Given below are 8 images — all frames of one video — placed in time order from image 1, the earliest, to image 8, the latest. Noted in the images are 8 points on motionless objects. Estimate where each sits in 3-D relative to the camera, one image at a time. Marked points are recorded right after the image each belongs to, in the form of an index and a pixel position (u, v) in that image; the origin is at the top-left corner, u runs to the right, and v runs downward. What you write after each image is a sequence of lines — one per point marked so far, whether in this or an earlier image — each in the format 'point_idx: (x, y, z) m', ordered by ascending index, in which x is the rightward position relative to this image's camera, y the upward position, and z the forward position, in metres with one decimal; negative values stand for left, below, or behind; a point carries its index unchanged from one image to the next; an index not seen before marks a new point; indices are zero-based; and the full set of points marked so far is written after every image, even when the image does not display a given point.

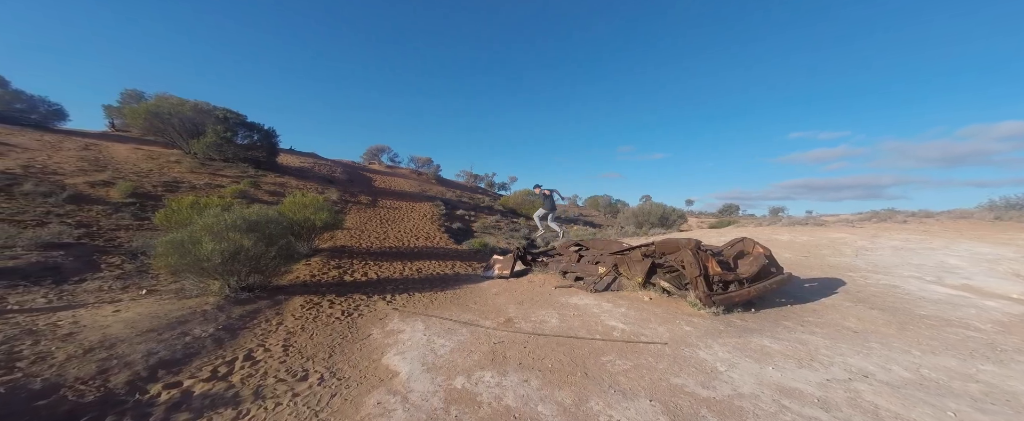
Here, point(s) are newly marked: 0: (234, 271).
0: (-5.0, -1.1, +5.2) m
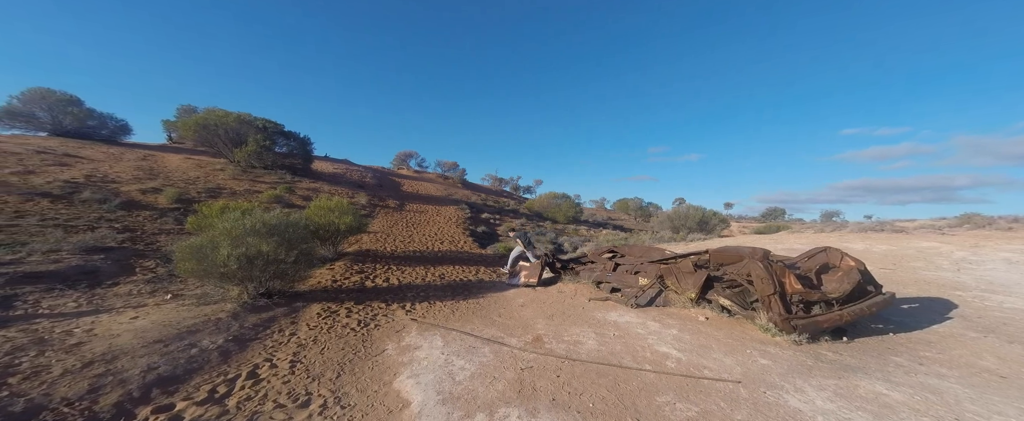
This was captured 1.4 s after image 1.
0: (-4.5, -1.1, +5.1) m
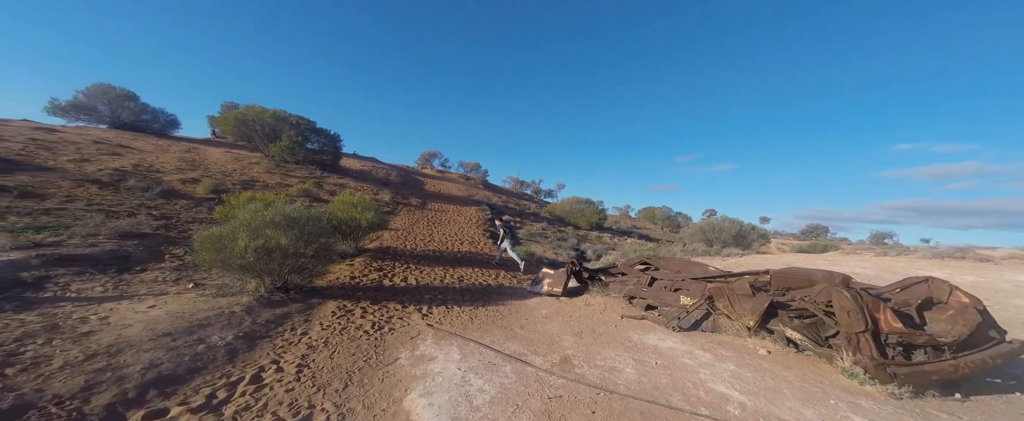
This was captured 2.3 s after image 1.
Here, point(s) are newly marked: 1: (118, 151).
0: (-4.1, -1.0, +4.9) m
1: (-16.0, +2.4, +11.8) m
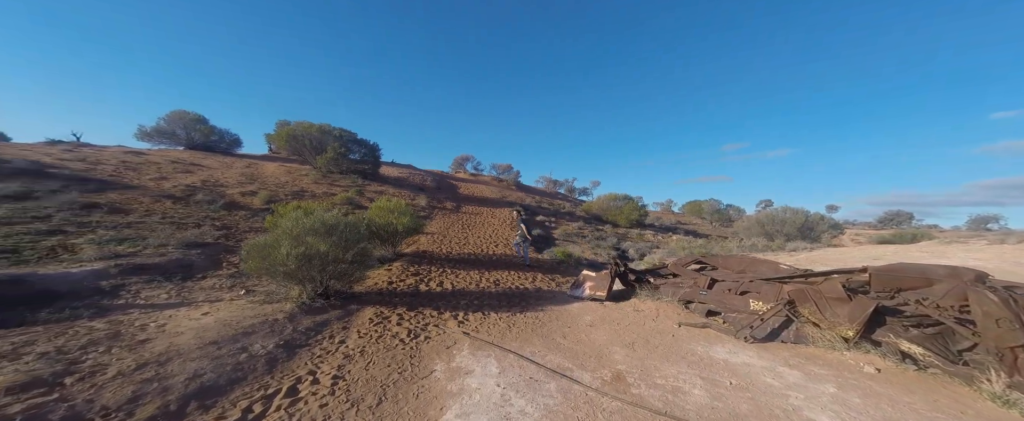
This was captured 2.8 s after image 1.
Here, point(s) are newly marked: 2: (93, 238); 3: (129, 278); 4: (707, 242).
0: (-3.5, -1.1, +5.0) m
1: (-14.6, +1.9, +13.2) m
2: (-8.9, -0.6, +6.1) m
3: (-6.6, -1.1, +4.9) m
4: (+12.1, -2.1, +18.1) m
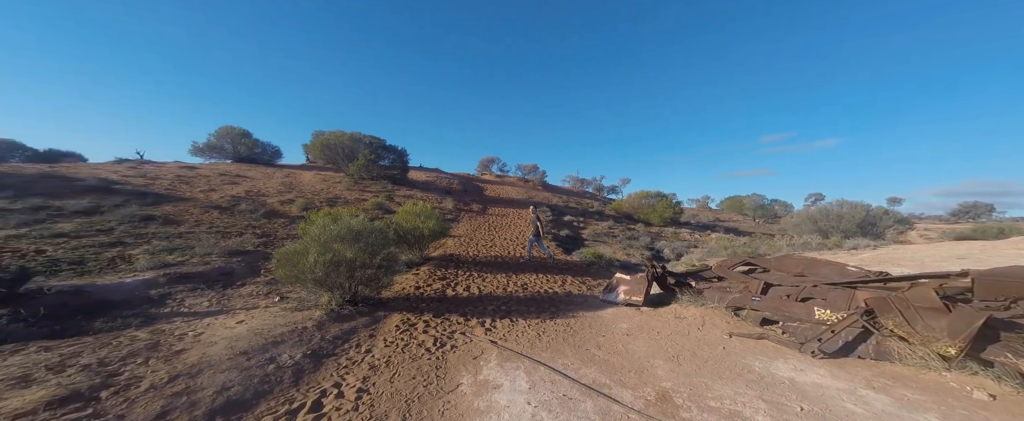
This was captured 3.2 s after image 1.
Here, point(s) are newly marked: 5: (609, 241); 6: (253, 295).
0: (-3.0, -1.3, +5.0) m
1: (-13.5, +1.5, +14.1) m
2: (-8.3, -0.8, +6.6) m
3: (-6.1, -1.4, +5.2) m
4: (+13.7, -1.7, +16.7) m
5: (+5.2, -1.7, +15.7) m
6: (-4.9, -1.6, +5.5) m
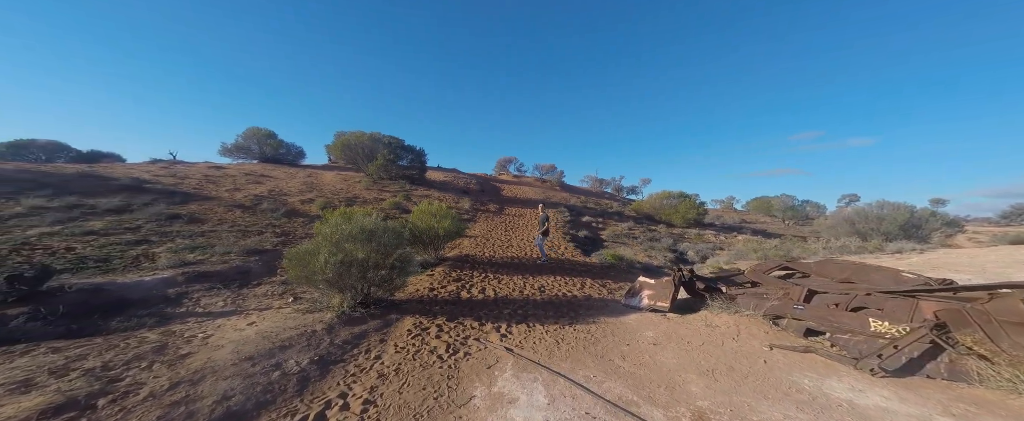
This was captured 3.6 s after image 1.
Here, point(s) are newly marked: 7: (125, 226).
0: (-2.7, -1.3, +4.9) m
1: (-12.7, +1.4, +14.5) m
2: (-8.0, -0.8, +6.8) m
3: (-5.8, -1.4, +5.2) m
4: (+14.6, -1.7, +15.6) m
5: (+6.0, -1.6, +15.1) m
6: (-4.6, -1.6, +5.5) m
7: (-9.8, -0.4, +7.3) m
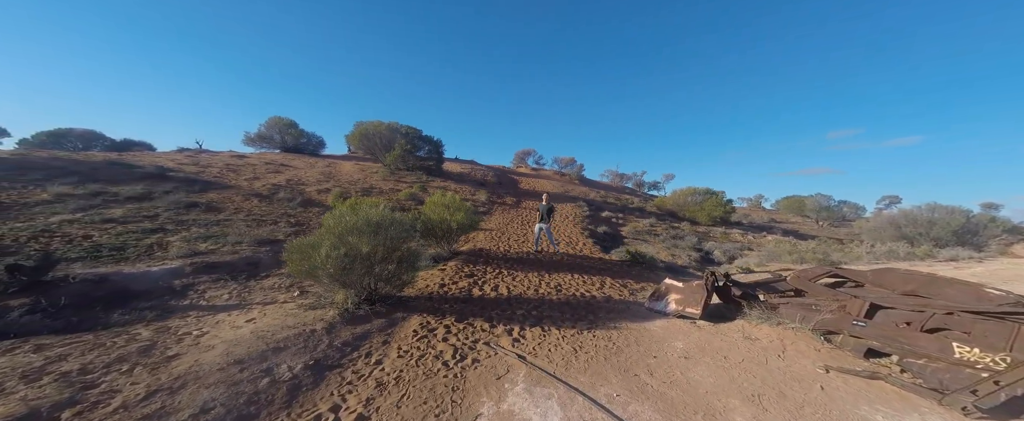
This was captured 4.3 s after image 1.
0: (-2.5, -1.1, +4.6) m
1: (-11.9, +2.0, +14.7) m
2: (-7.6, -0.6, +6.7) m
3: (-5.5, -1.2, +5.1) m
4: (+15.4, -1.5, +14.4) m
5: (+6.8, -1.3, +14.3) m
6: (-4.4, -1.4, +5.3) m
7: (-9.4, -0.1, +7.4) m
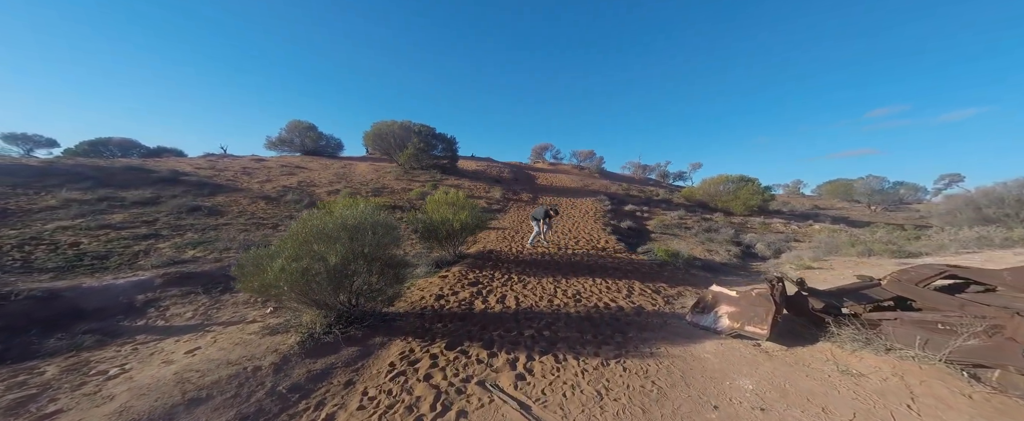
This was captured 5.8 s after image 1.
0: (-2.5, -1.2, +3.8) m
1: (-11.0, +1.9, +14.6) m
2: (-7.4, -0.7, +6.4) m
3: (-5.4, -1.3, +4.6) m
4: (+16.2, -1.1, +12.1) m
5: (+7.6, -1.1, +12.7) m
6: (-4.2, -1.5, +4.6) m
7: (-9.1, -0.2, +7.1) m
